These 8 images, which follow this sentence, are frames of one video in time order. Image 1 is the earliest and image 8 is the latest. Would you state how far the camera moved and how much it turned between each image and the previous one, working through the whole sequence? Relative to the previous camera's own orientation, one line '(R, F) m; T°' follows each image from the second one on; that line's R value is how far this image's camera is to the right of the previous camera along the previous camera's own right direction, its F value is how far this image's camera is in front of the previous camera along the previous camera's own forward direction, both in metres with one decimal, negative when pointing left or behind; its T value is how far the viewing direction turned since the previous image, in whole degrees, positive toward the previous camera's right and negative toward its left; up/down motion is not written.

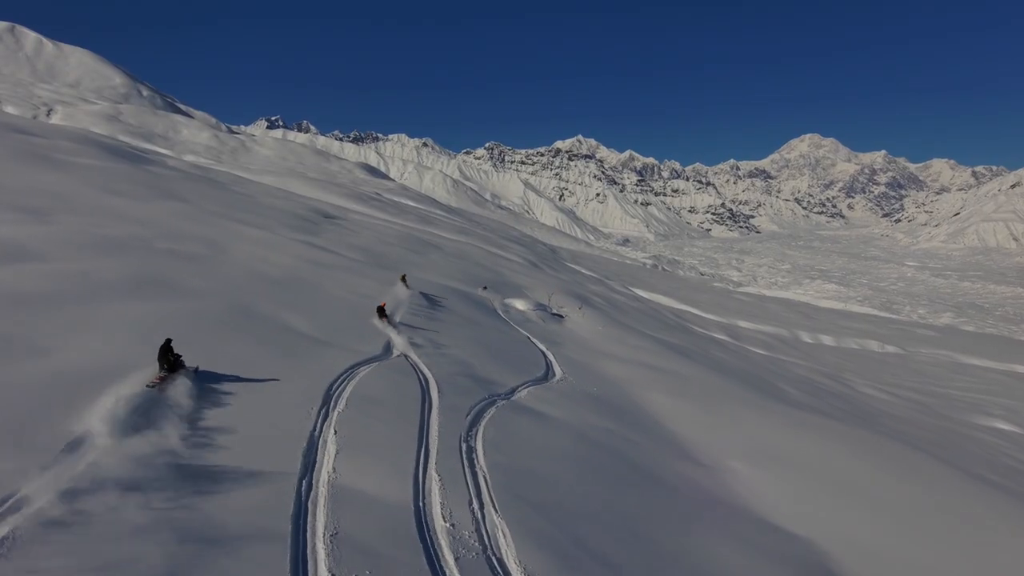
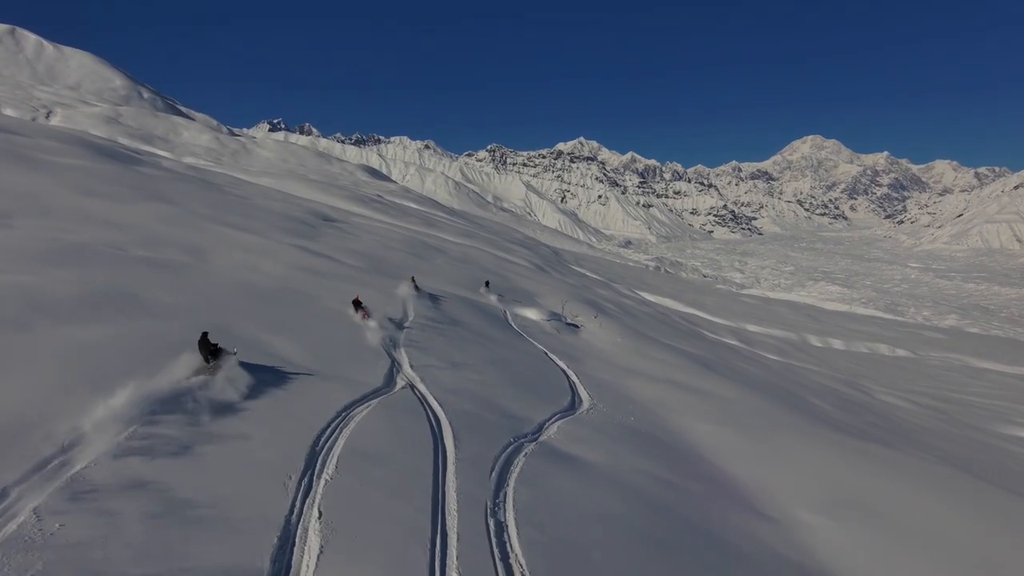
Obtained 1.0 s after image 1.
(-0.4, +2.3) m; 0°
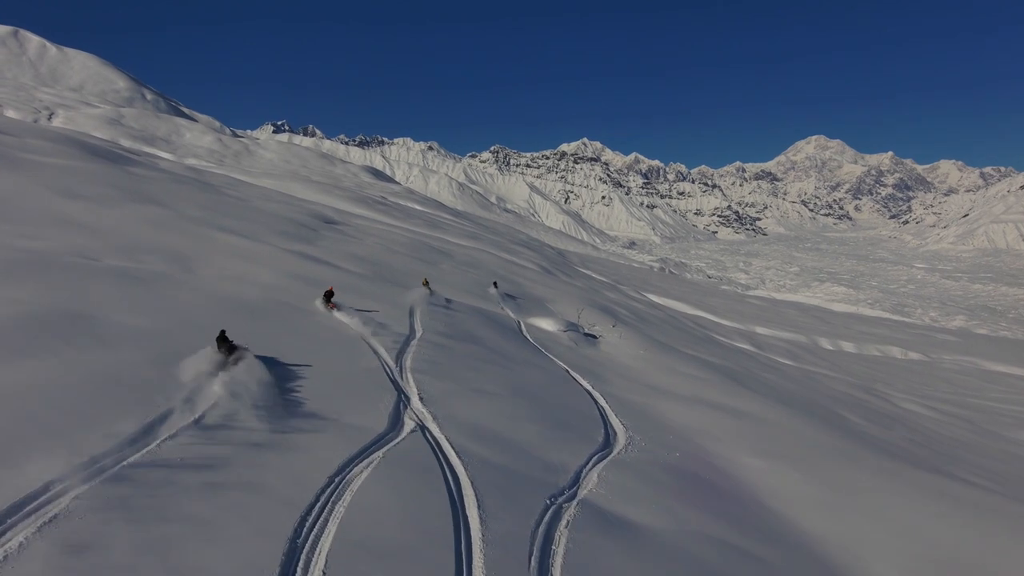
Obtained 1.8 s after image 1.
(-0.4, +2.1) m; 0°
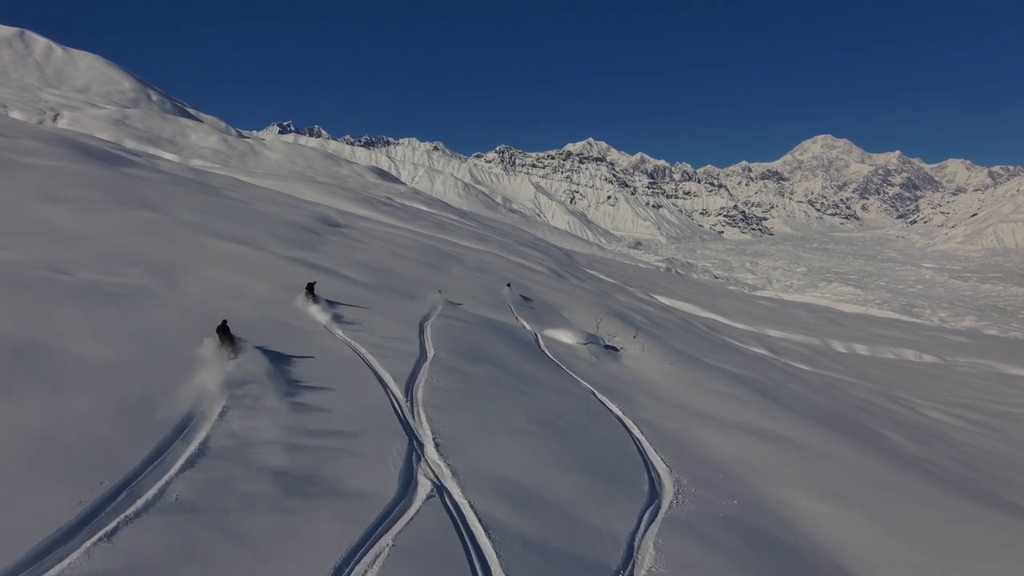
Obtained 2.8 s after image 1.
(-0.4, +1.8) m; 0°
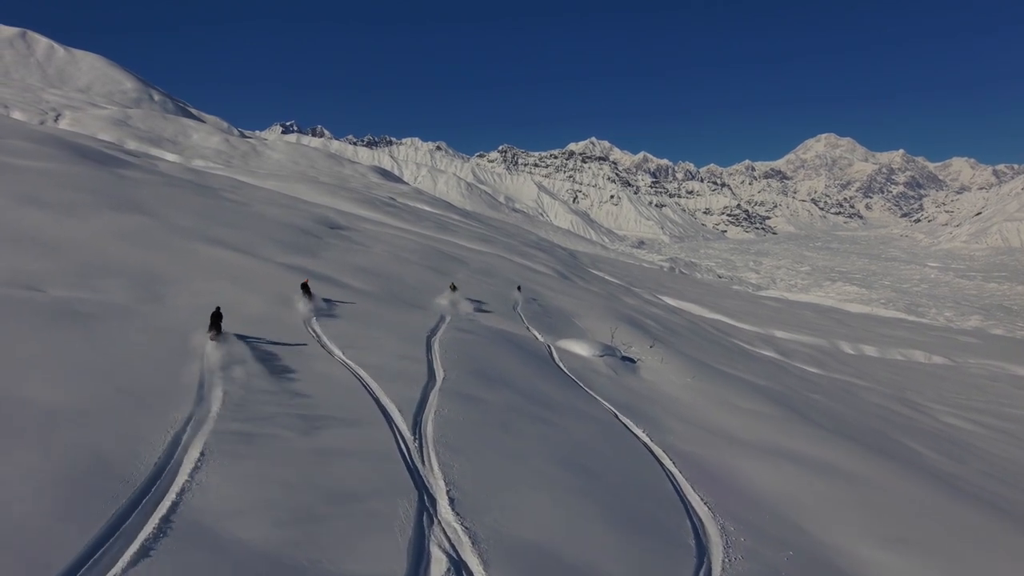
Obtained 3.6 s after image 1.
(-0.3, +1.5) m; 0°
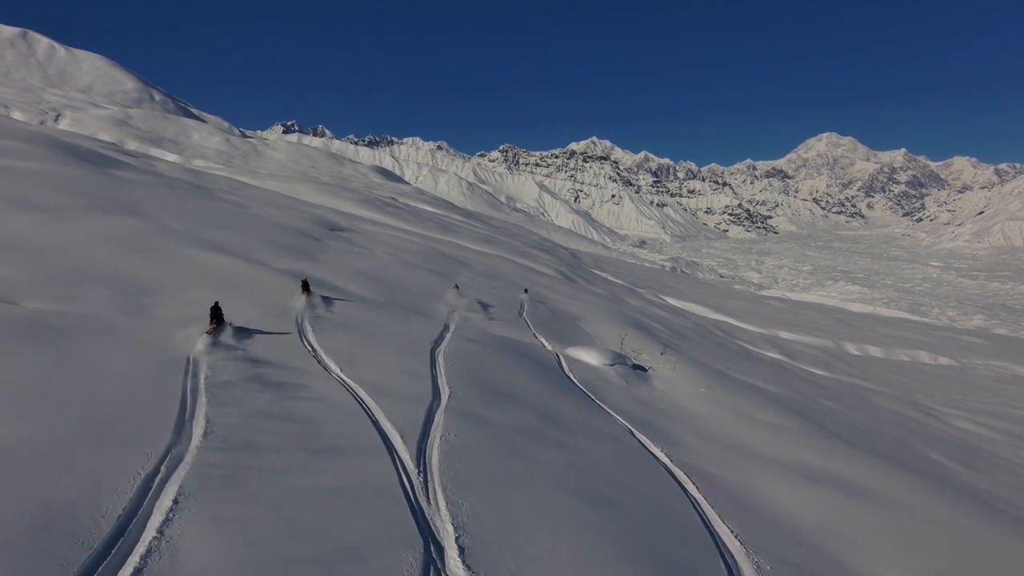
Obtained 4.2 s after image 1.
(-0.2, +0.9) m; 0°
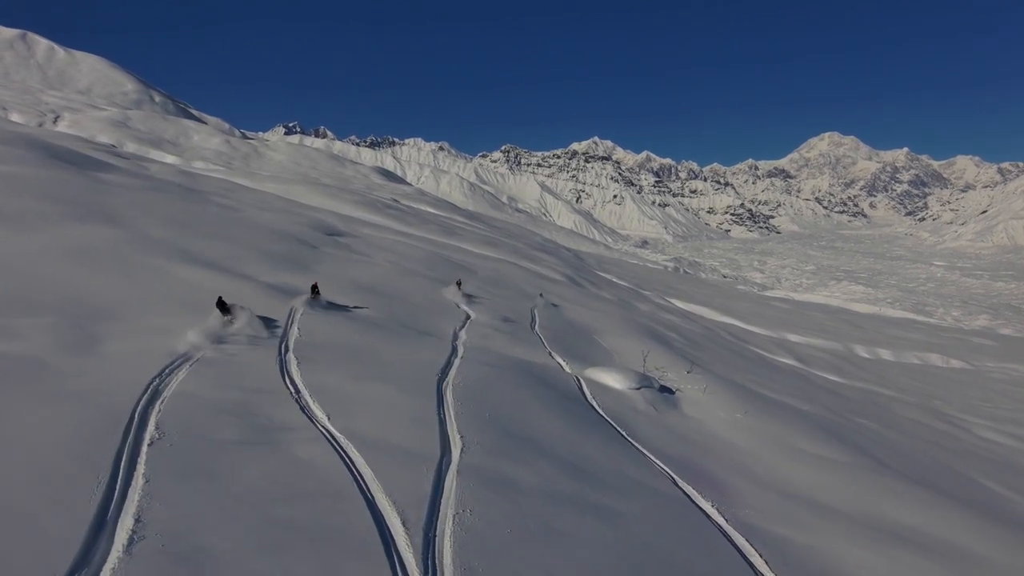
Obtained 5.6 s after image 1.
(-0.4, +2.2) m; 0°
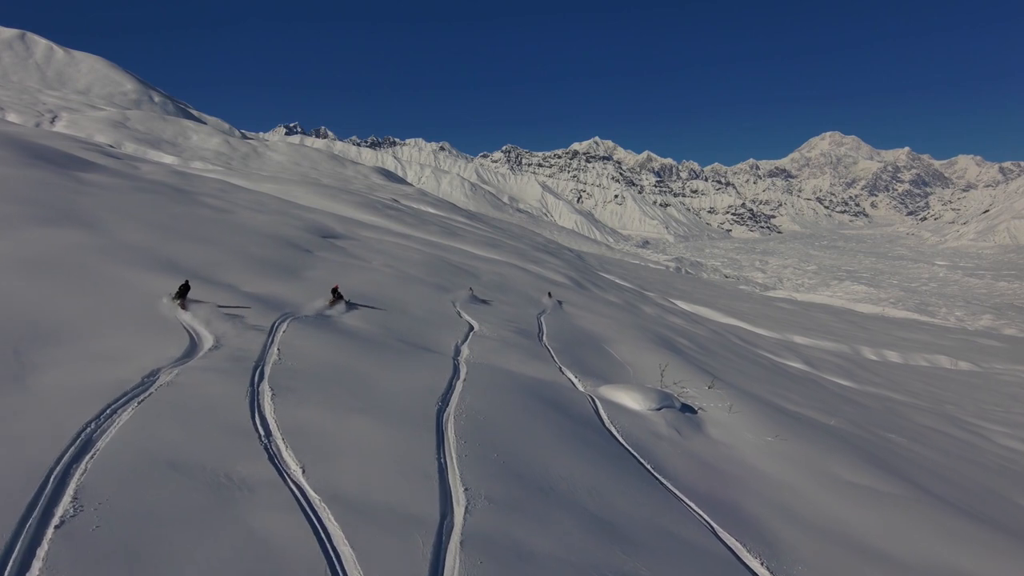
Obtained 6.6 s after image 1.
(-0.2, +1.8) m; 0°
